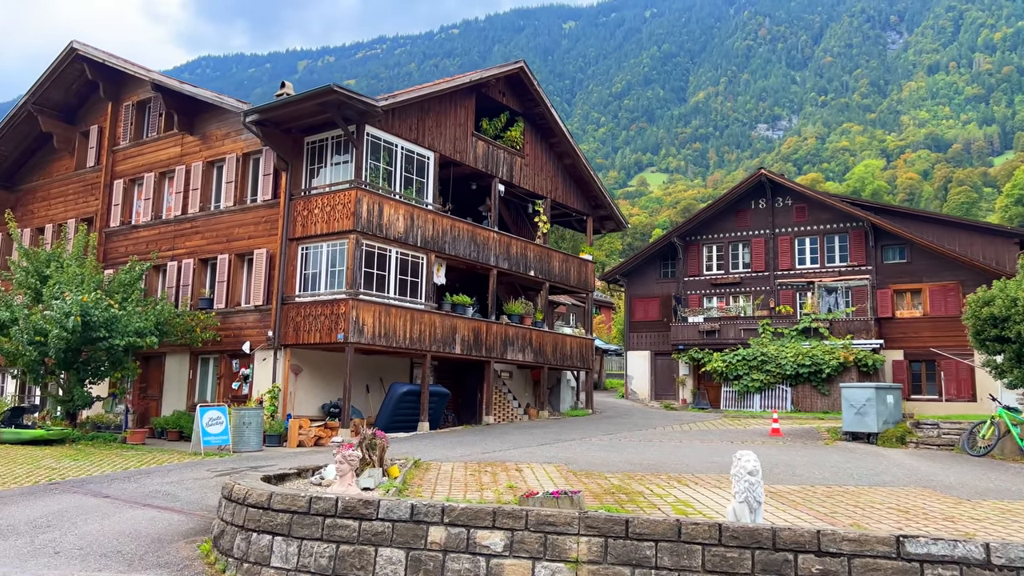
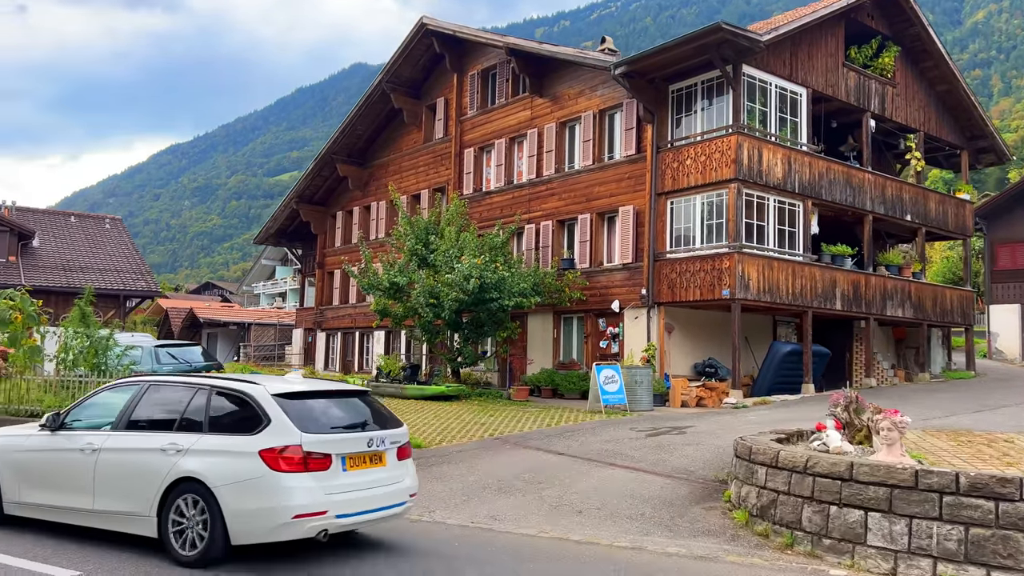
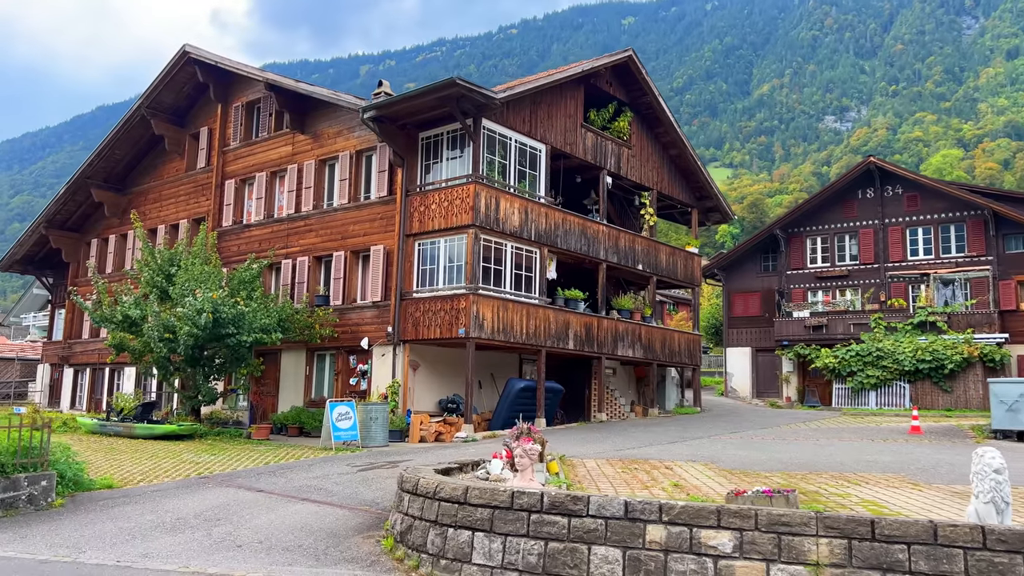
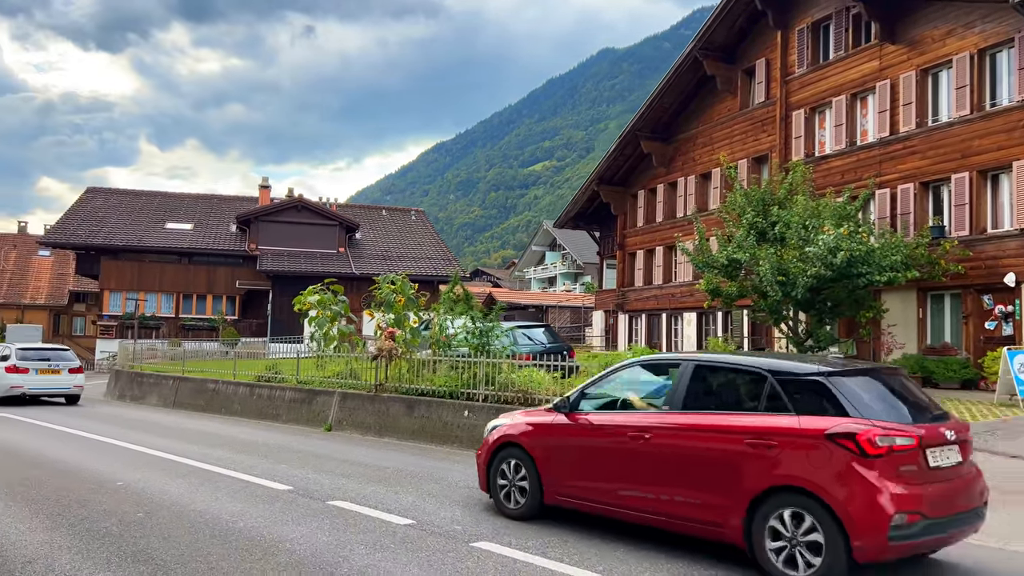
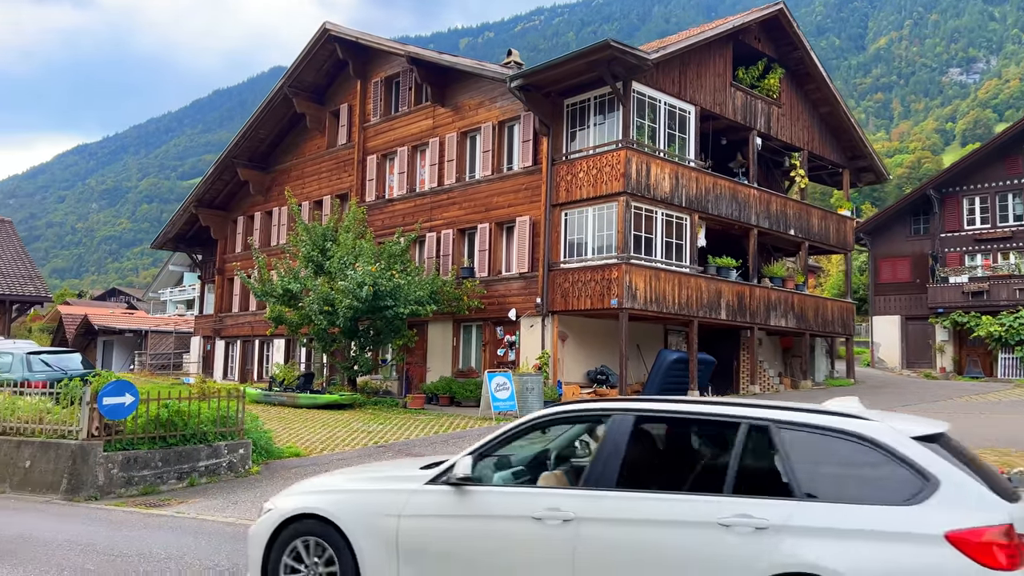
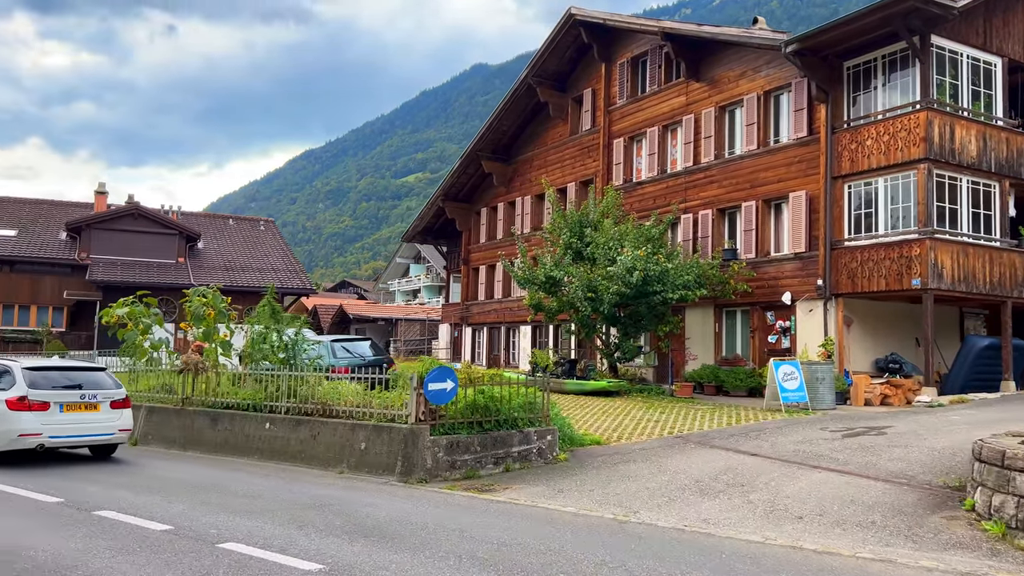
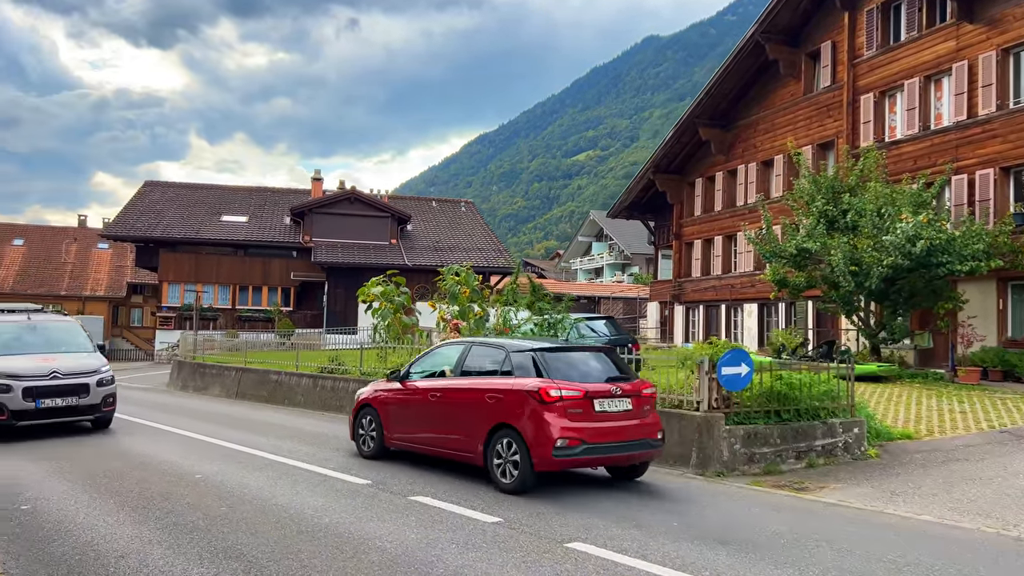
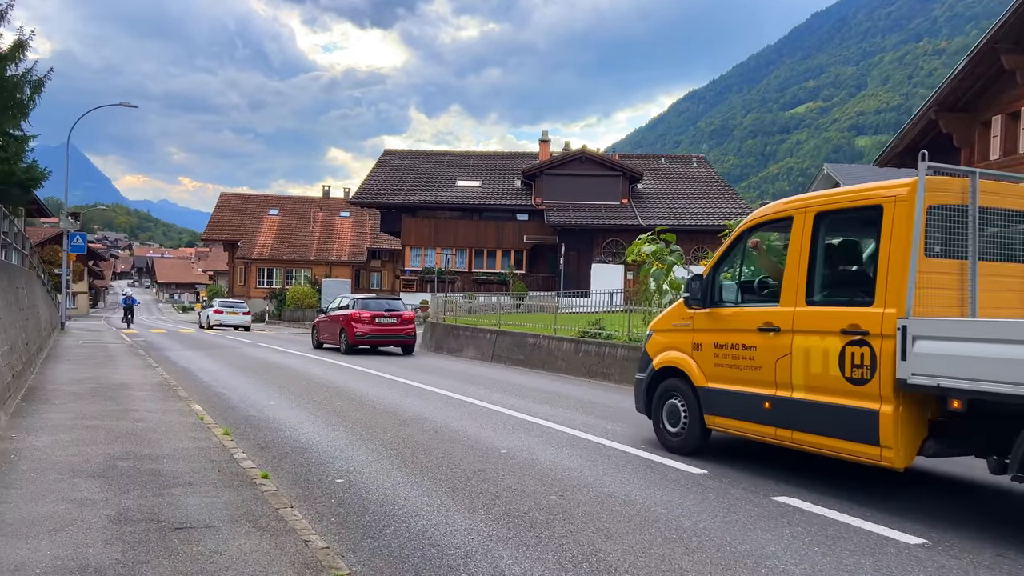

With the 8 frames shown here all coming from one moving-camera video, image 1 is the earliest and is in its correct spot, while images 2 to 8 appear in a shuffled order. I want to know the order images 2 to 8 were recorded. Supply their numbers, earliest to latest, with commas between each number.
3, 5, 2, 6, 4, 7, 8
